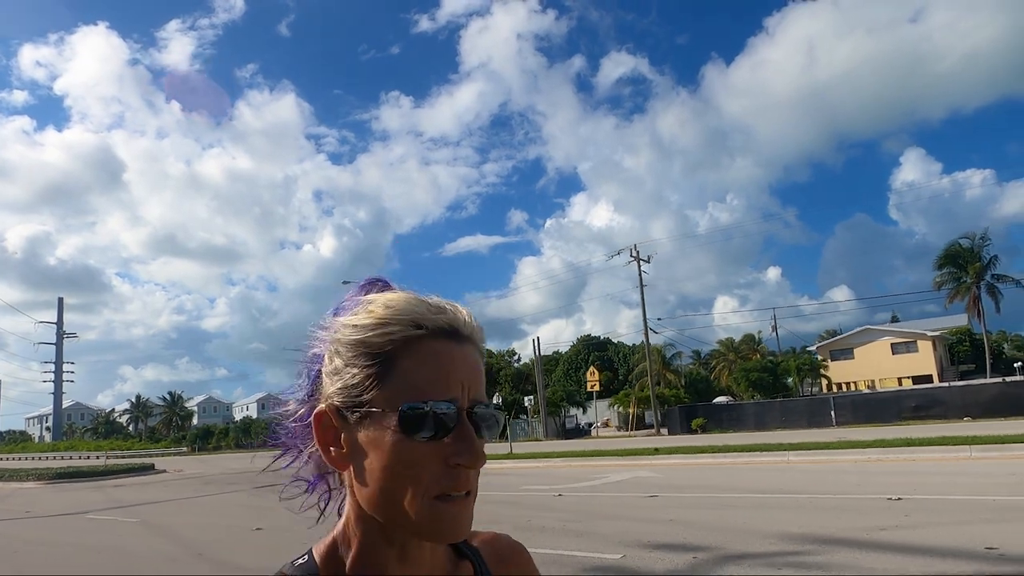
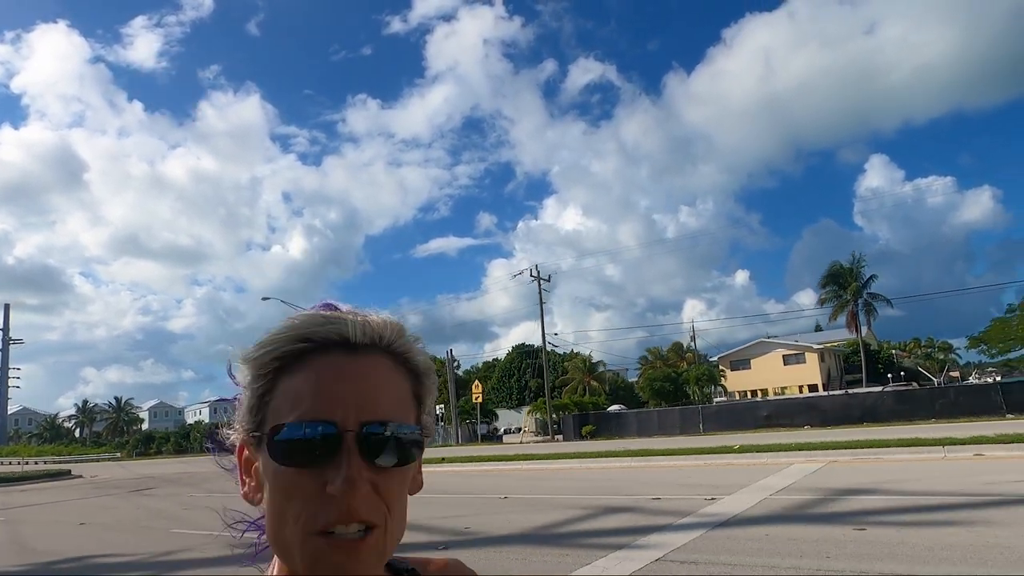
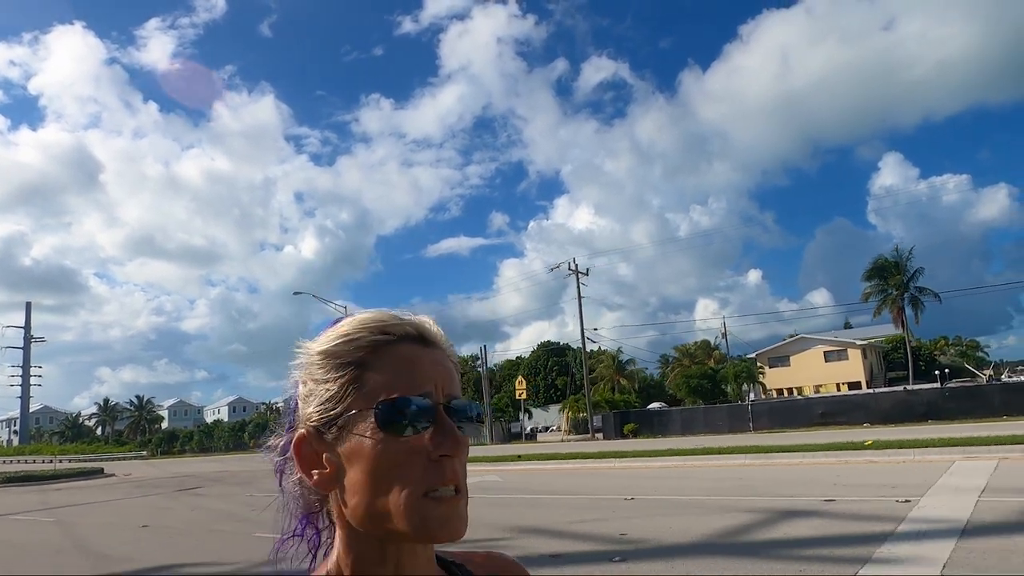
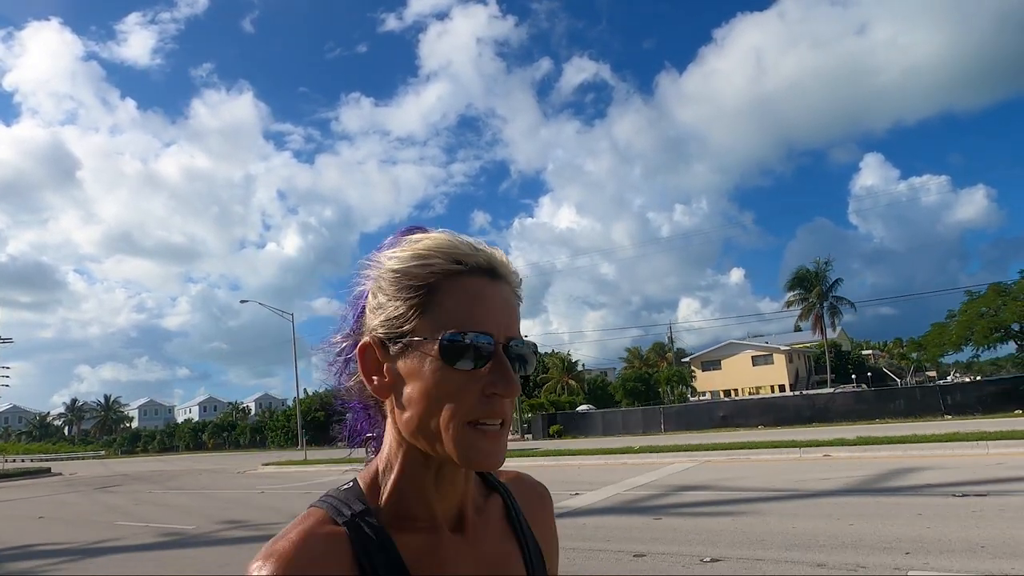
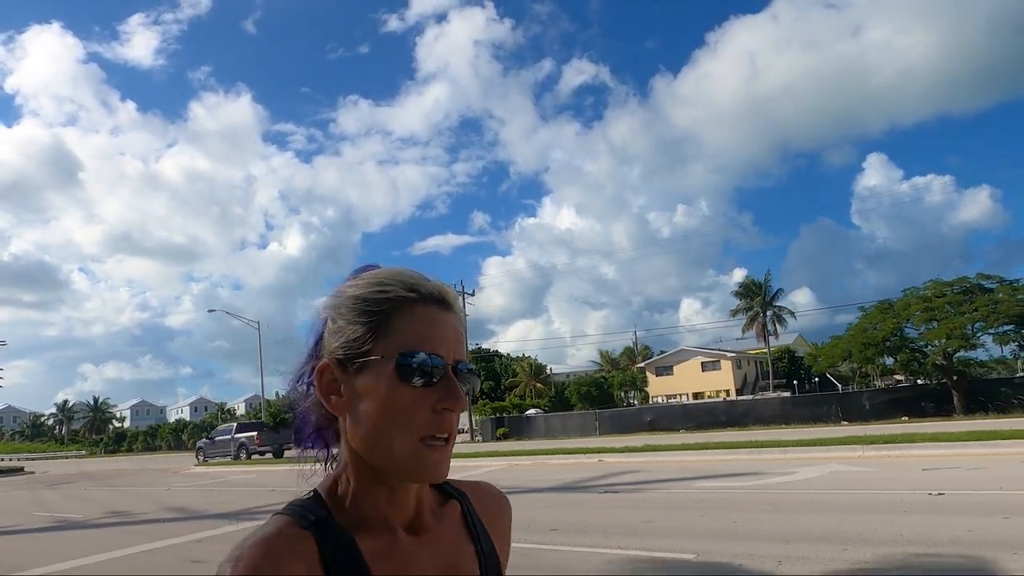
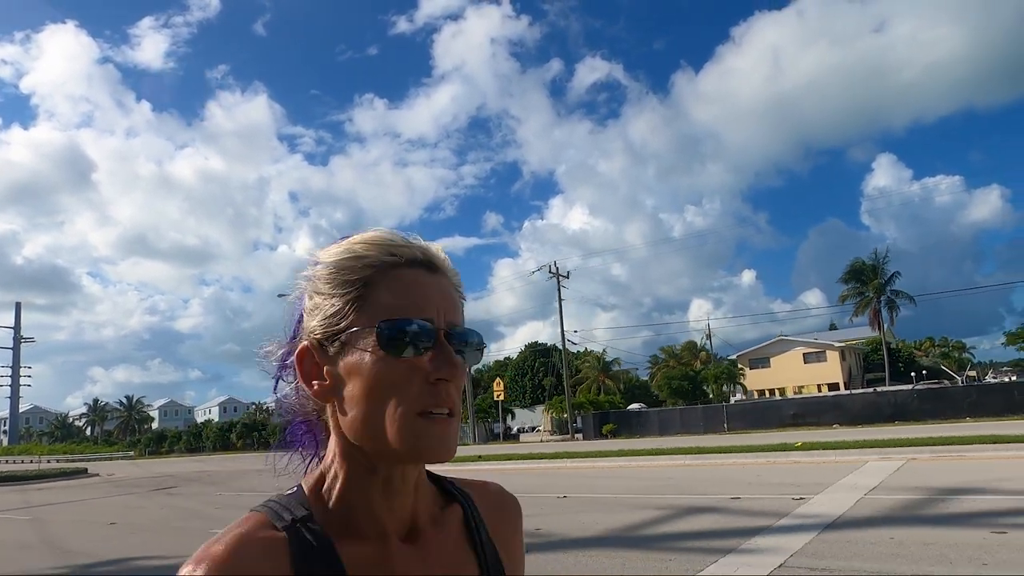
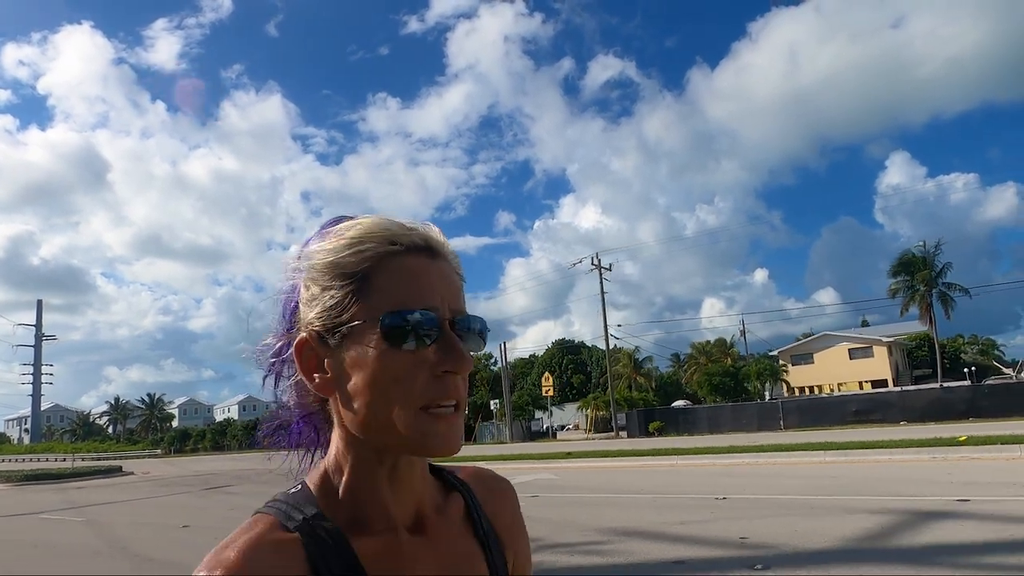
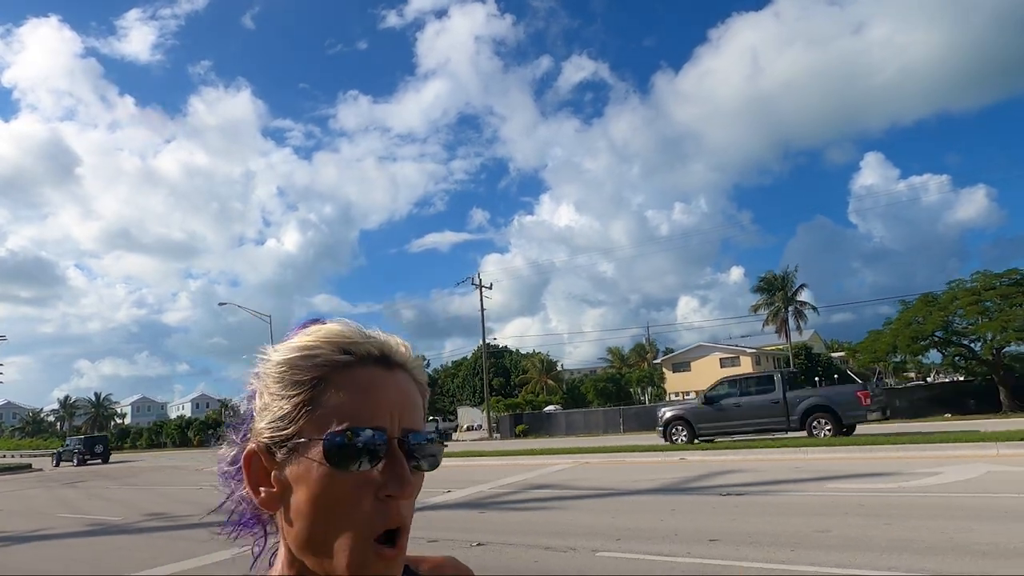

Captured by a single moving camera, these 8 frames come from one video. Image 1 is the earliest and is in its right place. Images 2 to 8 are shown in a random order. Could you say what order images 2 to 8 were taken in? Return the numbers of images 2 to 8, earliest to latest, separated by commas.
7, 3, 6, 2, 4, 8, 5
